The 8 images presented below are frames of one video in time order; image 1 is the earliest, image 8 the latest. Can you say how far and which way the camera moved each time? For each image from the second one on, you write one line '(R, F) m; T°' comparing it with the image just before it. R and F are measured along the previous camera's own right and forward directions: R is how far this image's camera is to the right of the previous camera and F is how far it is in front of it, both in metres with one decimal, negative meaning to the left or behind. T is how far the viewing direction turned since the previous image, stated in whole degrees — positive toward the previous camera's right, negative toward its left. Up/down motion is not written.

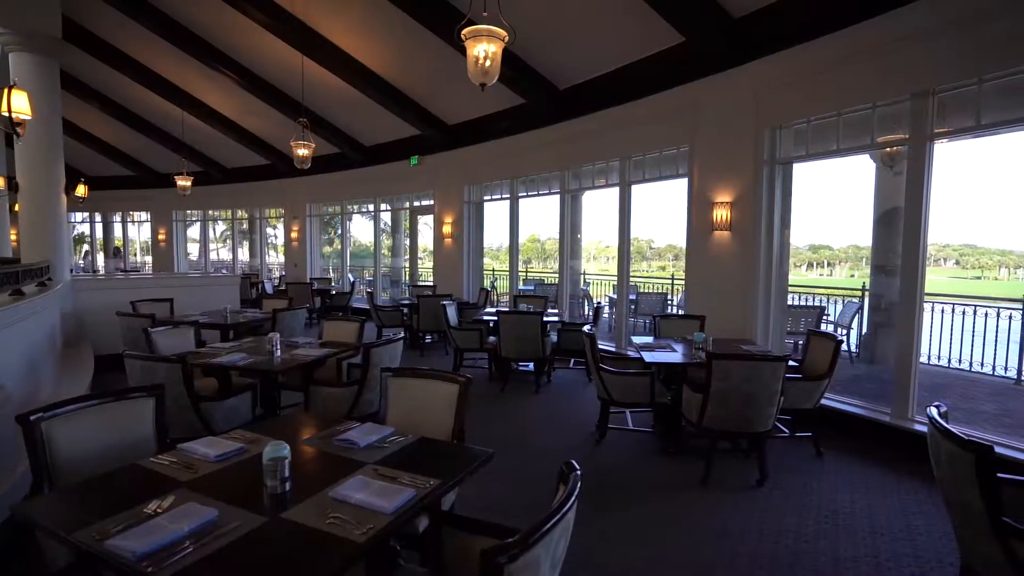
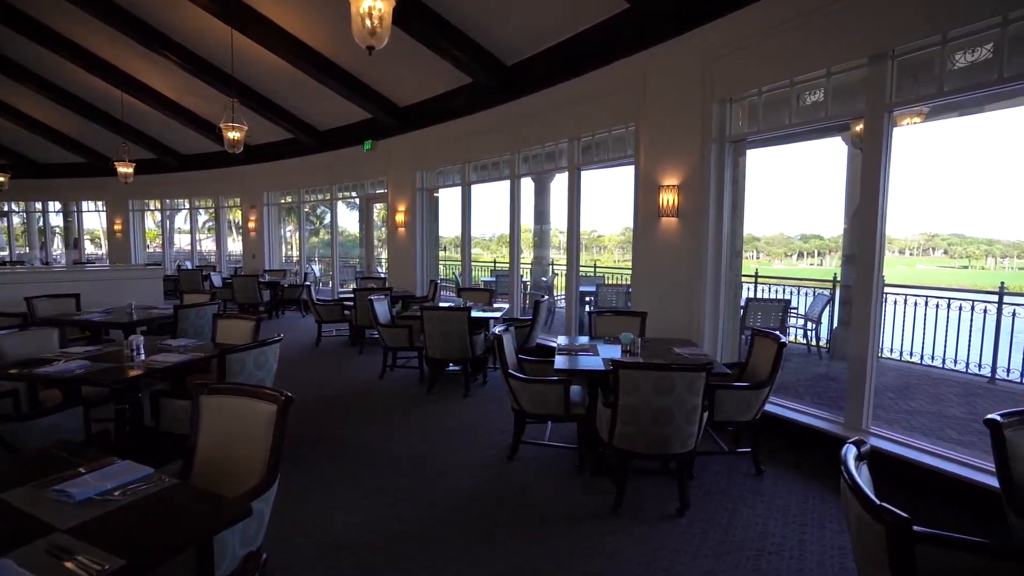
(+0.6, +0.5) m; +1°
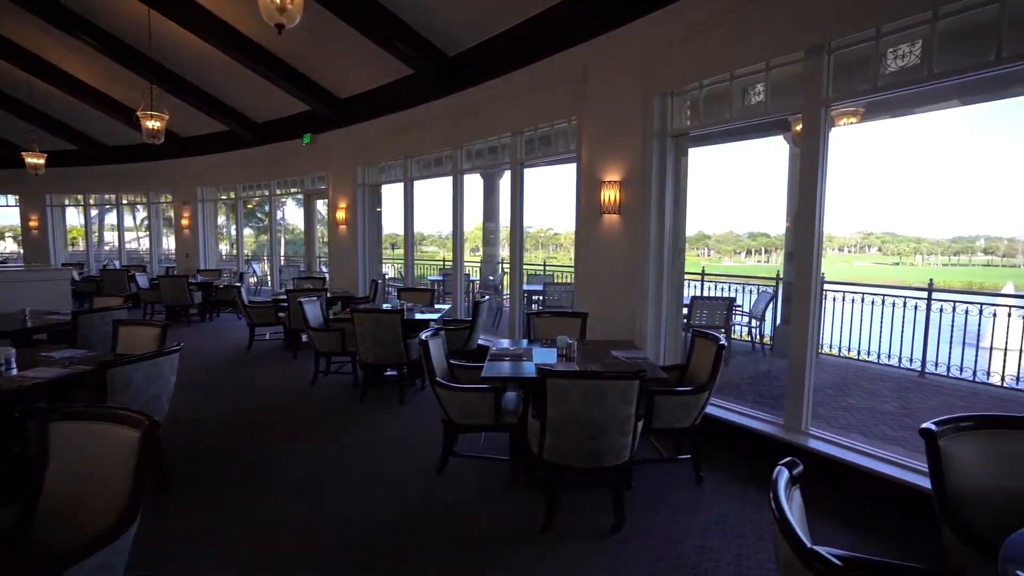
(+0.2, +0.2) m; +4°
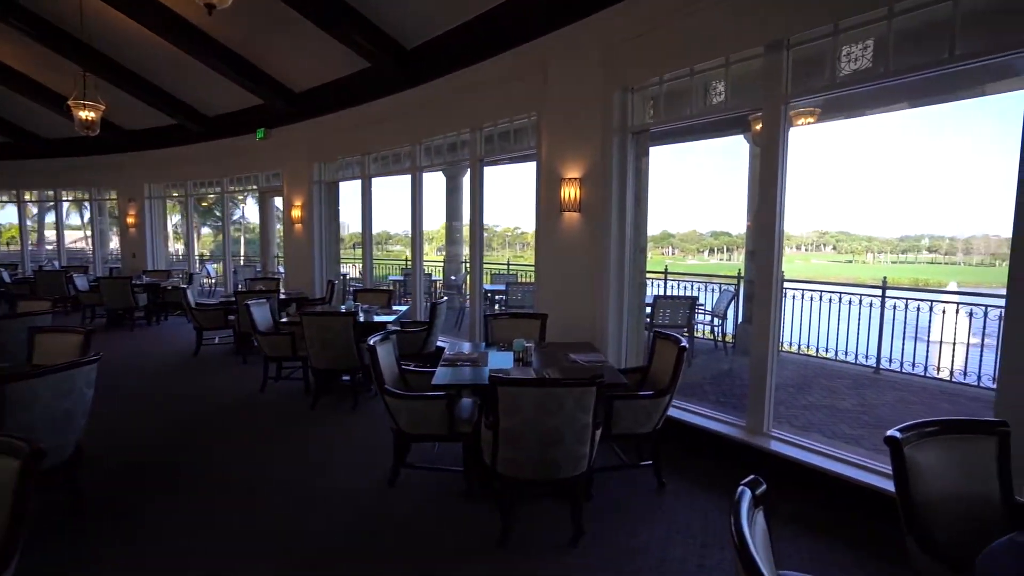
(+0.1, +0.1) m; +3°
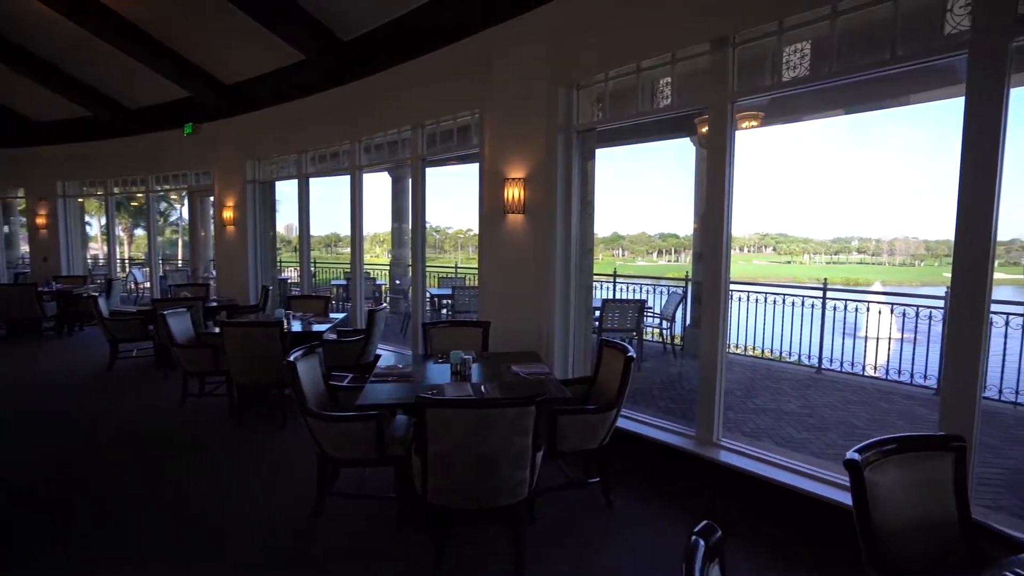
(+0.1, +0.2) m; +5°
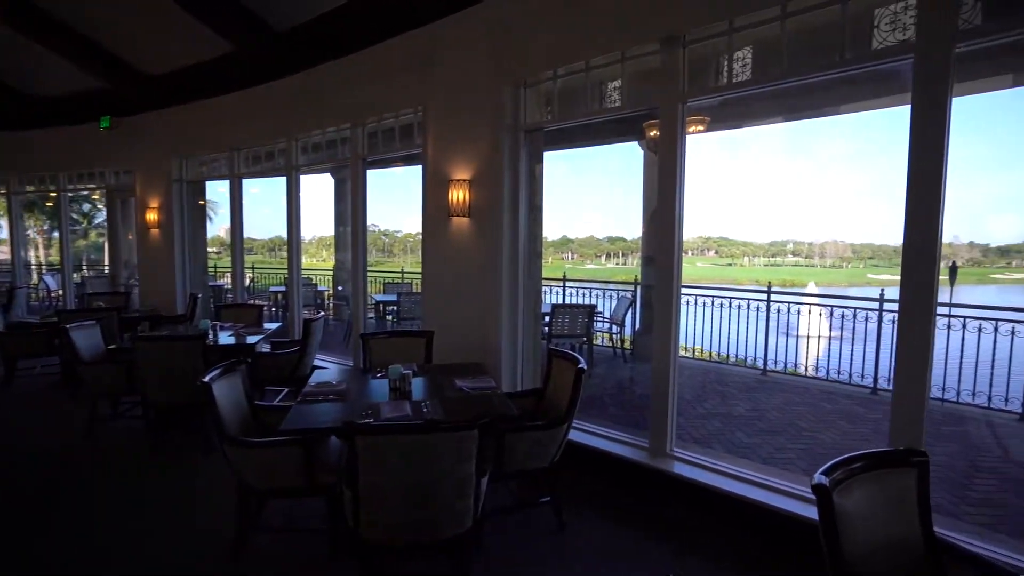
(0.0, +0.2) m; +5°
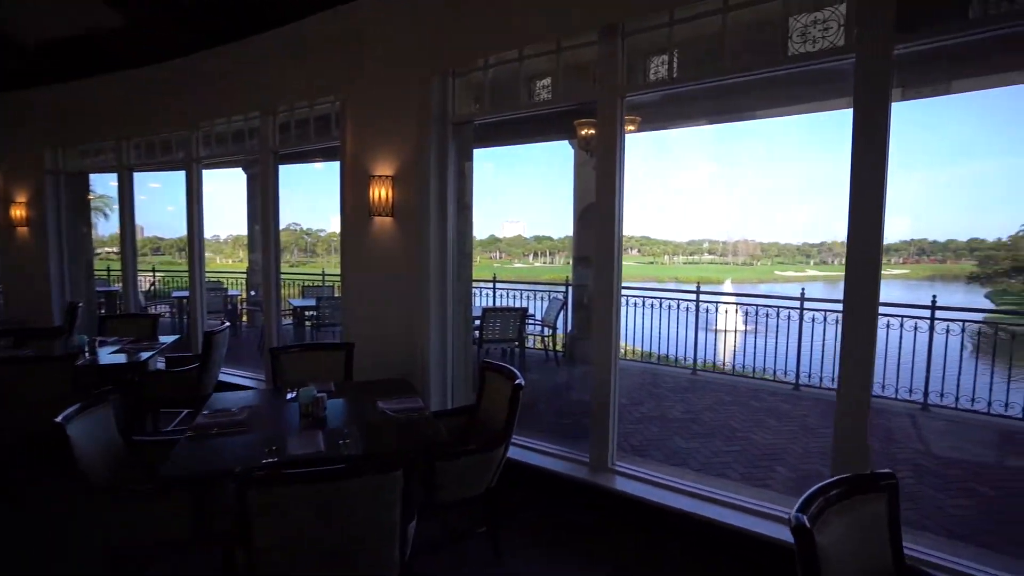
(0.0, +0.2) m; +7°
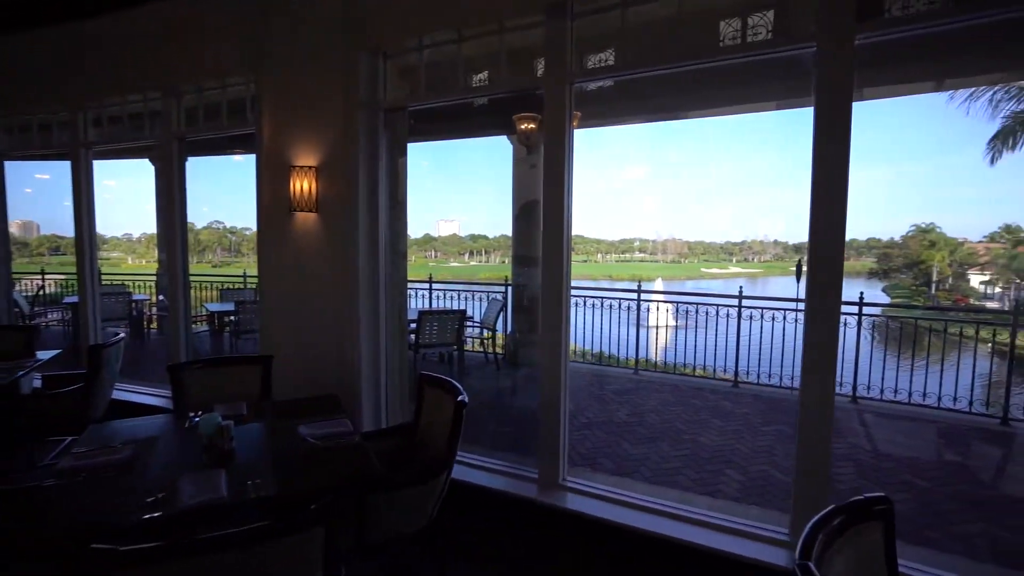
(0.0, +0.3) m; +7°
